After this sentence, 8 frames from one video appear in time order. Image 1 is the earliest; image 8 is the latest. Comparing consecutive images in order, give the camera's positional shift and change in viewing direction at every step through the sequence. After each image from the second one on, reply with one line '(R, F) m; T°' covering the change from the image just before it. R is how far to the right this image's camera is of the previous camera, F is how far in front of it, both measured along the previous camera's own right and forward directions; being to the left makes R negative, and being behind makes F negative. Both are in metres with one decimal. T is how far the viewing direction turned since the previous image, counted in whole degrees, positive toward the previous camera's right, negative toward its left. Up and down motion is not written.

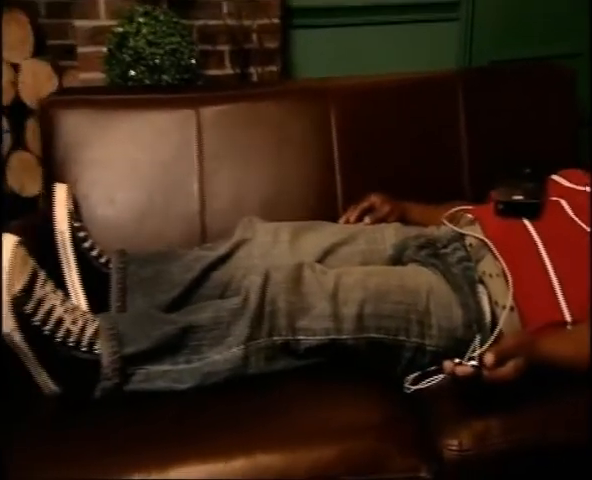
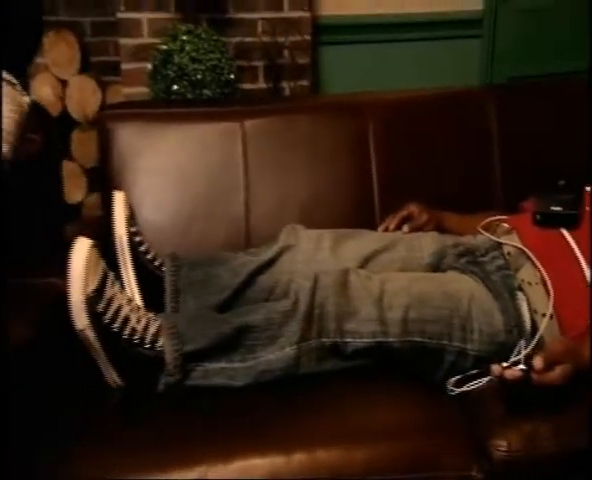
(-0.2, -0.1) m; -1°
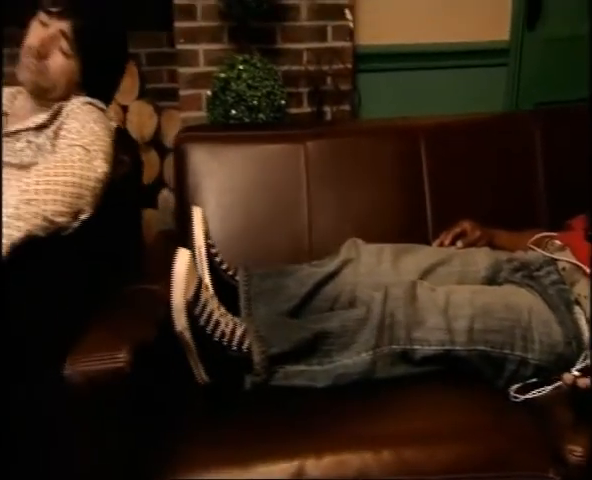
(-0.3, -0.1) m; -1°
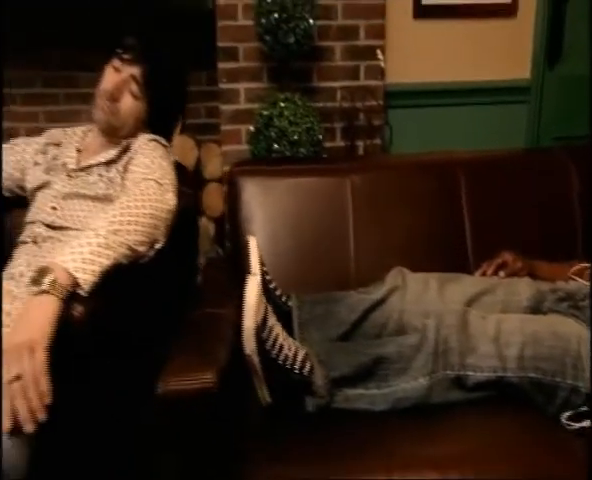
(-0.2, -0.1) m; -1°
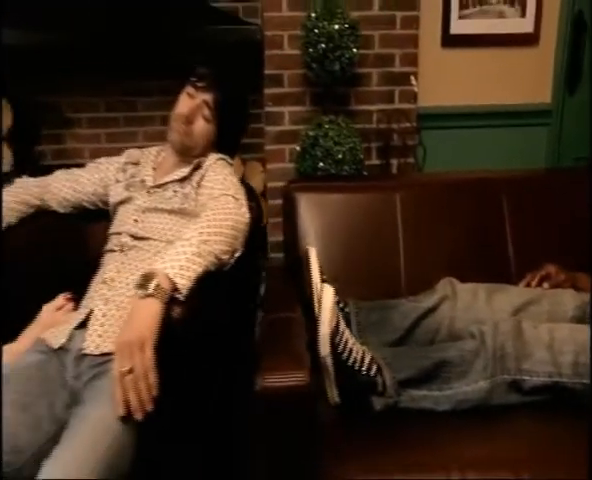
(-0.3, -0.1) m; -1°
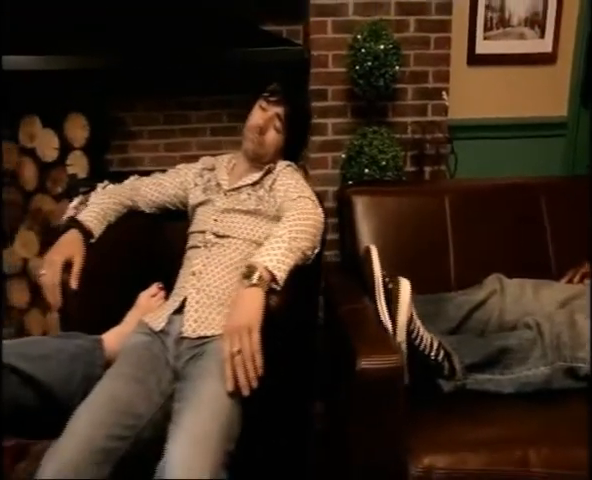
(-0.4, -0.2) m; 0°
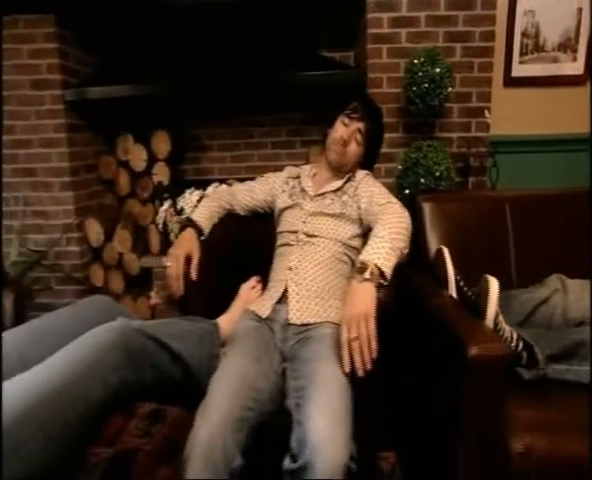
(-0.5, -0.2) m; -1°
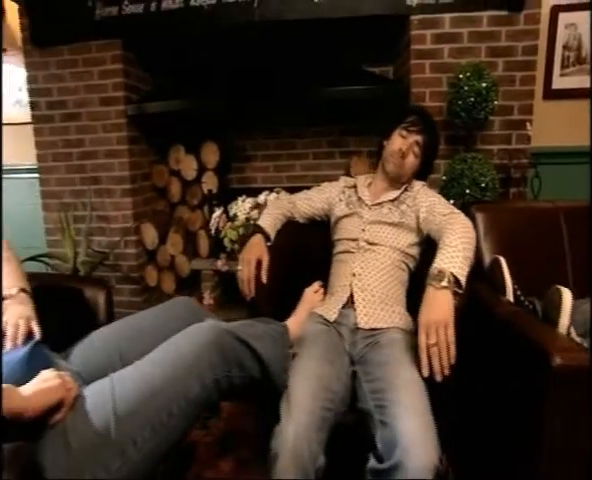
(-0.3, -0.1) m; -2°
